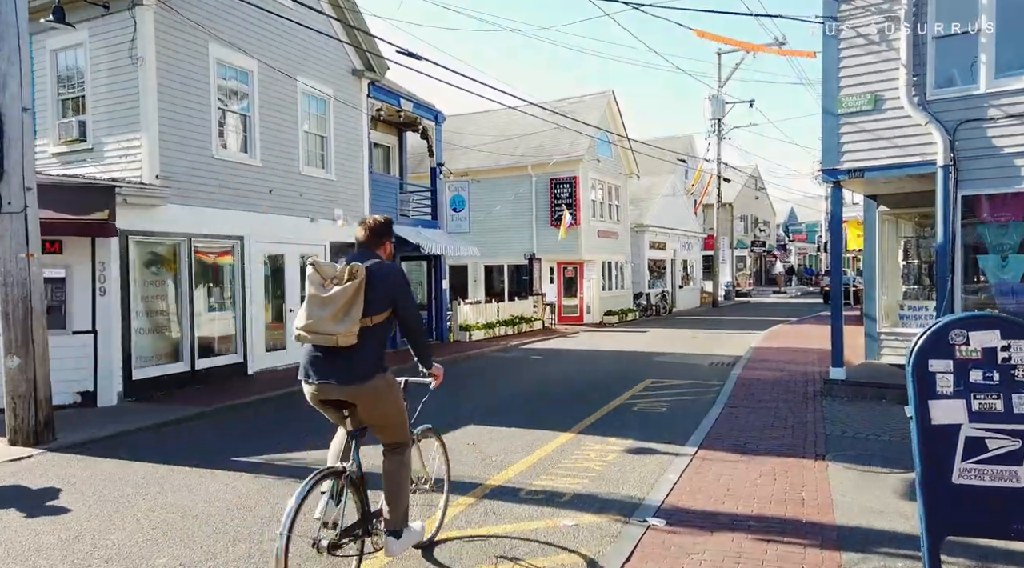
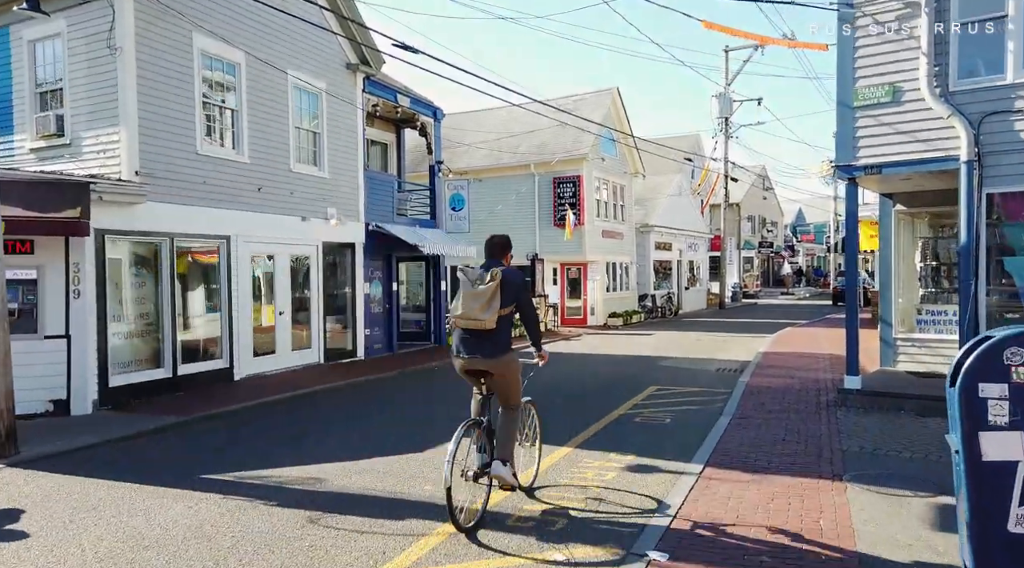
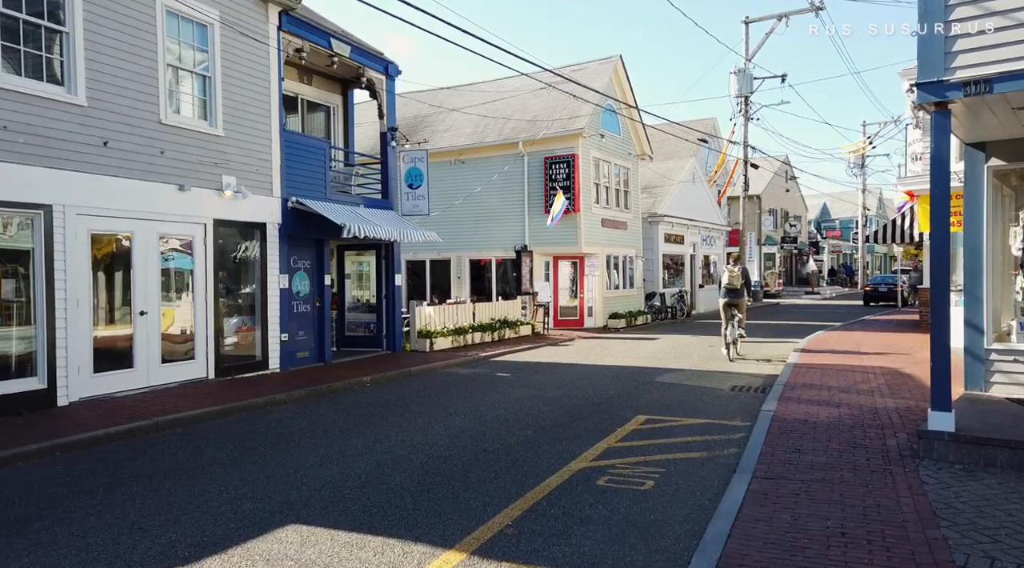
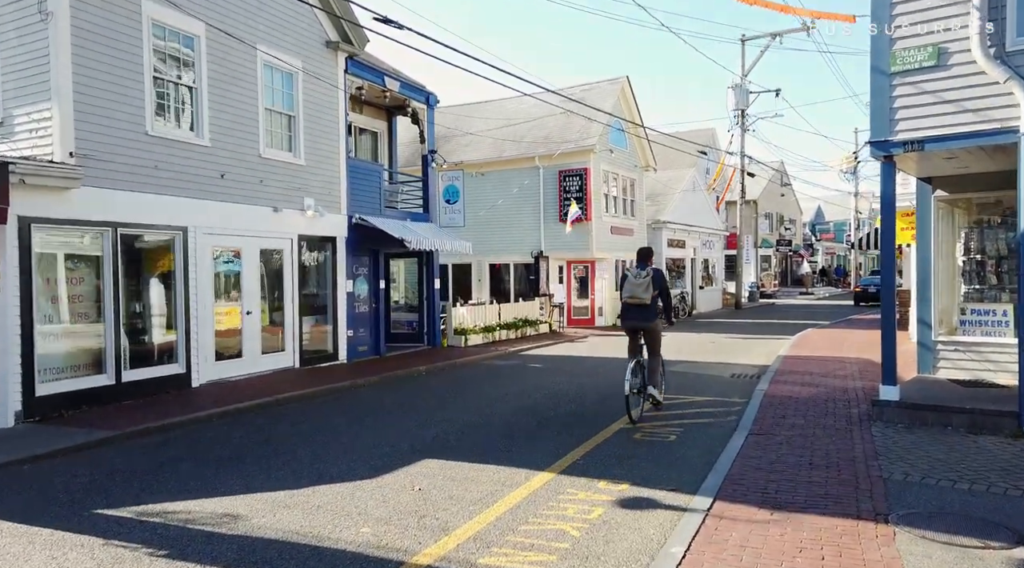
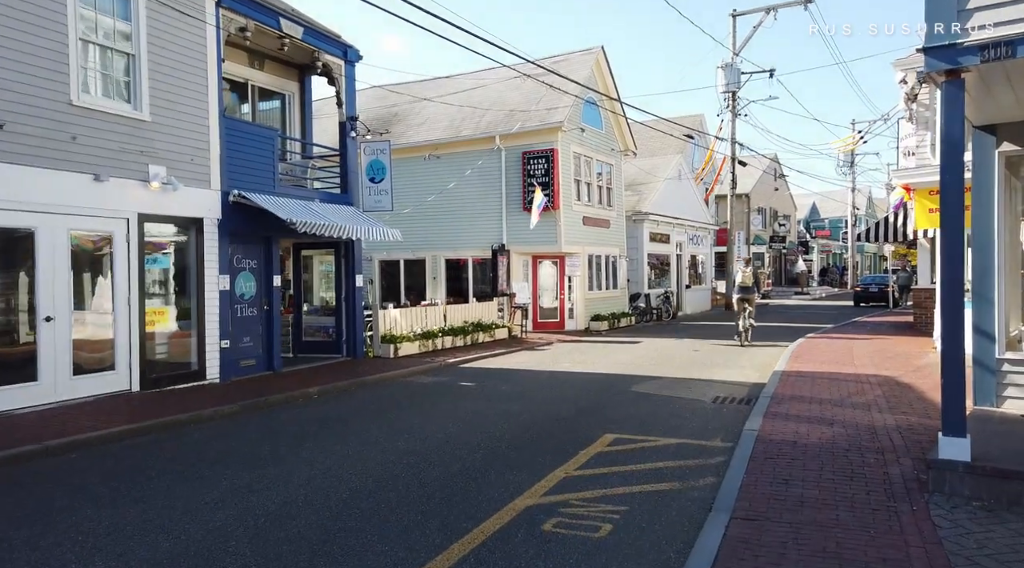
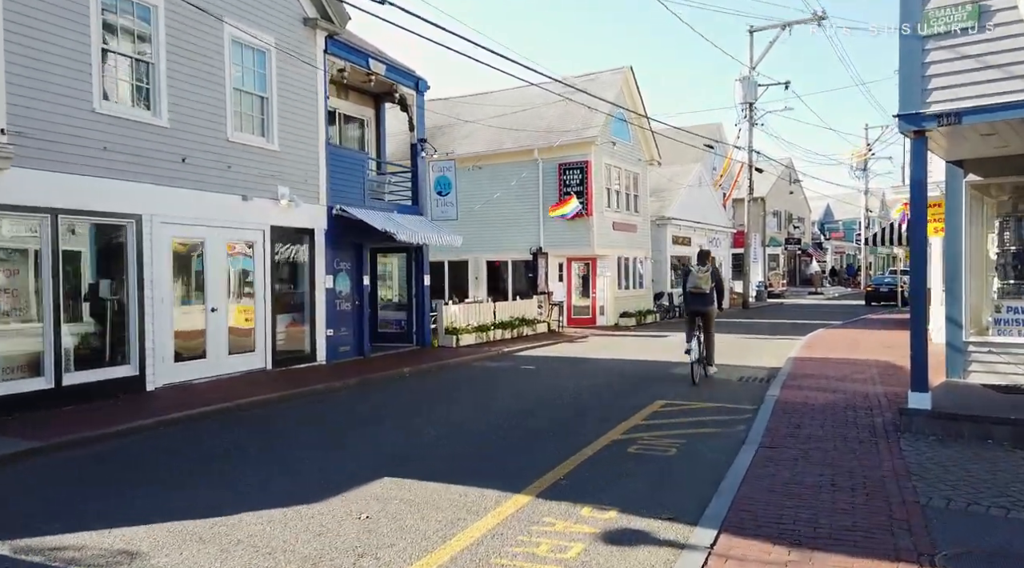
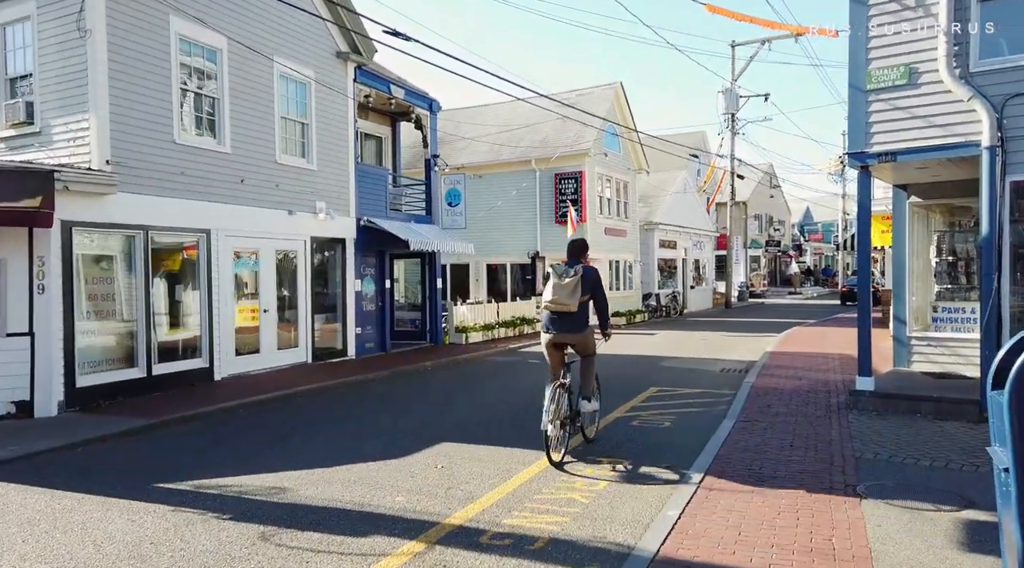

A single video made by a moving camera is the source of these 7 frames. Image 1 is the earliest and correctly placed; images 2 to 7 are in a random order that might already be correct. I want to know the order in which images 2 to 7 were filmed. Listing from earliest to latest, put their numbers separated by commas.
2, 7, 4, 6, 3, 5
